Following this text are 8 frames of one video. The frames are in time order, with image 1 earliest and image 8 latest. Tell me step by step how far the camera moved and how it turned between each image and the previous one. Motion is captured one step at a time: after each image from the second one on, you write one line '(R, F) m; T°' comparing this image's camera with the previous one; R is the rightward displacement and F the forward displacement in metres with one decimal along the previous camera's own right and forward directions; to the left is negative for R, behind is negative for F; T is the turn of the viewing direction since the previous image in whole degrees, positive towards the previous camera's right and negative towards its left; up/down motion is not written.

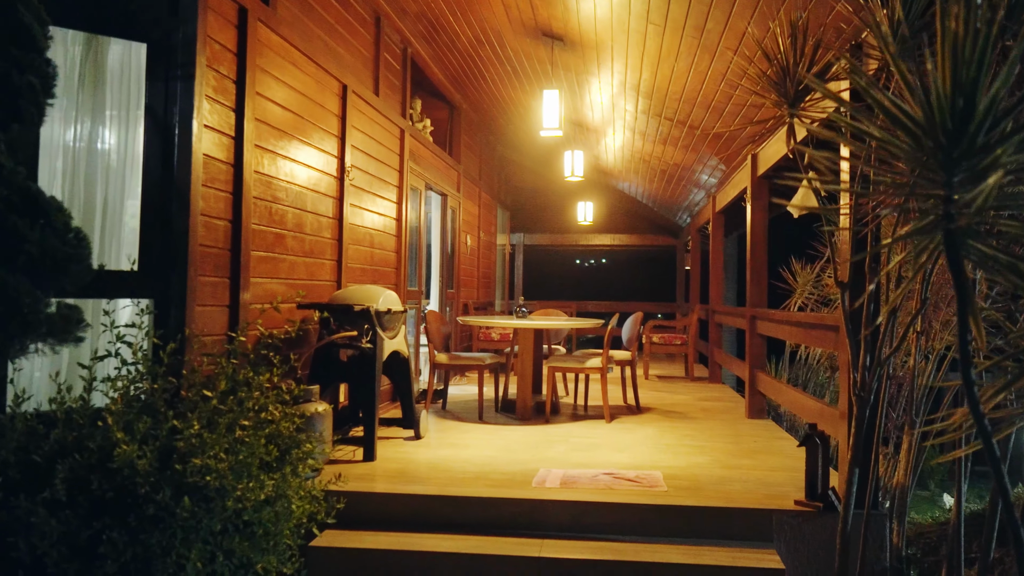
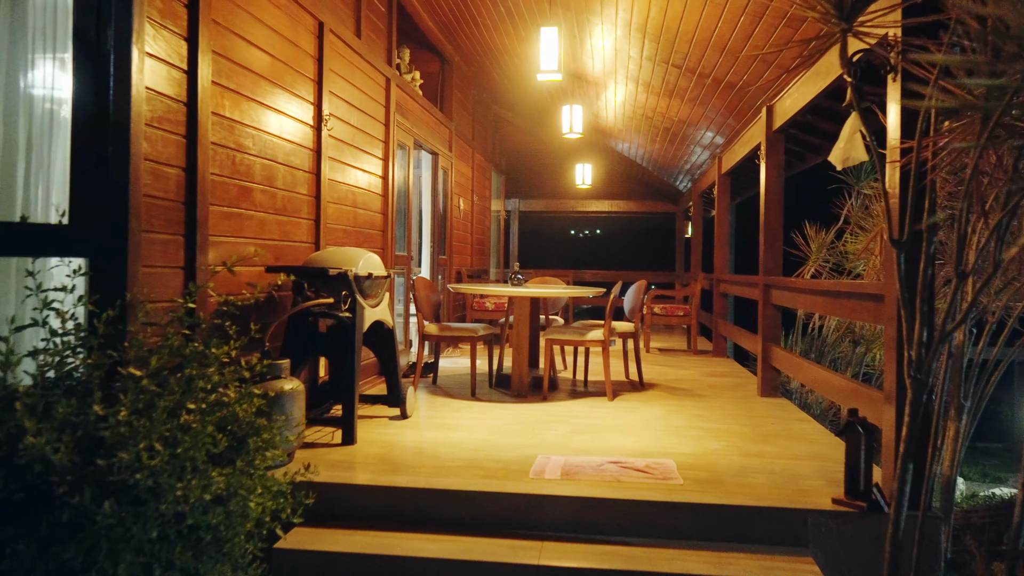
(0.0, +0.4) m; 0°
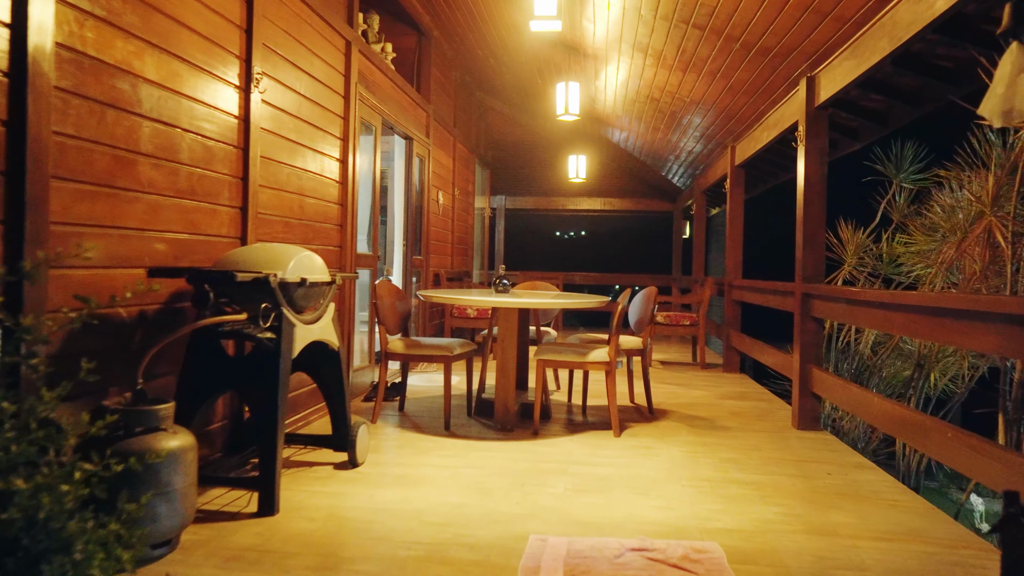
(0.0, +0.8) m; +1°
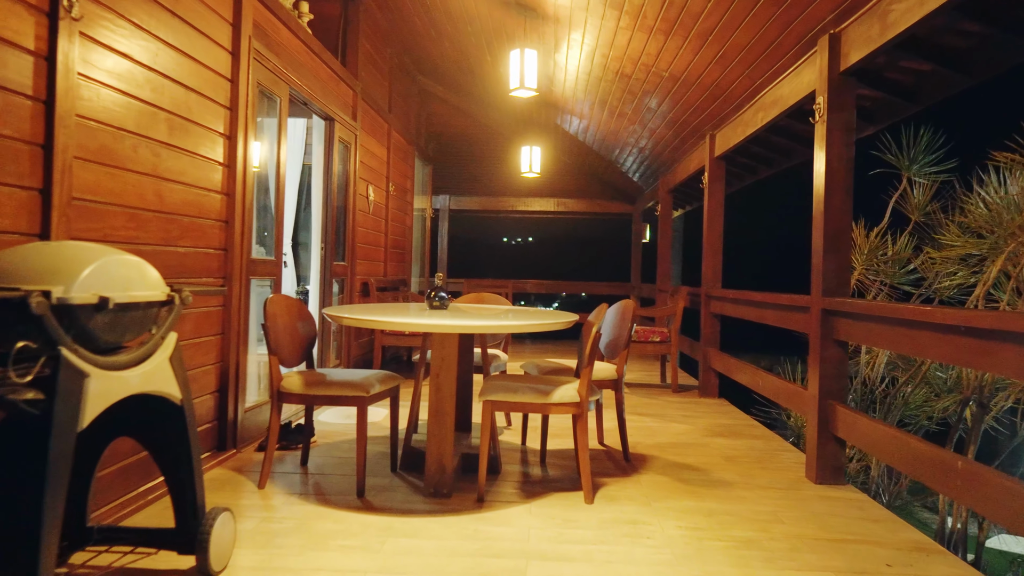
(0.0, +0.9) m; +3°
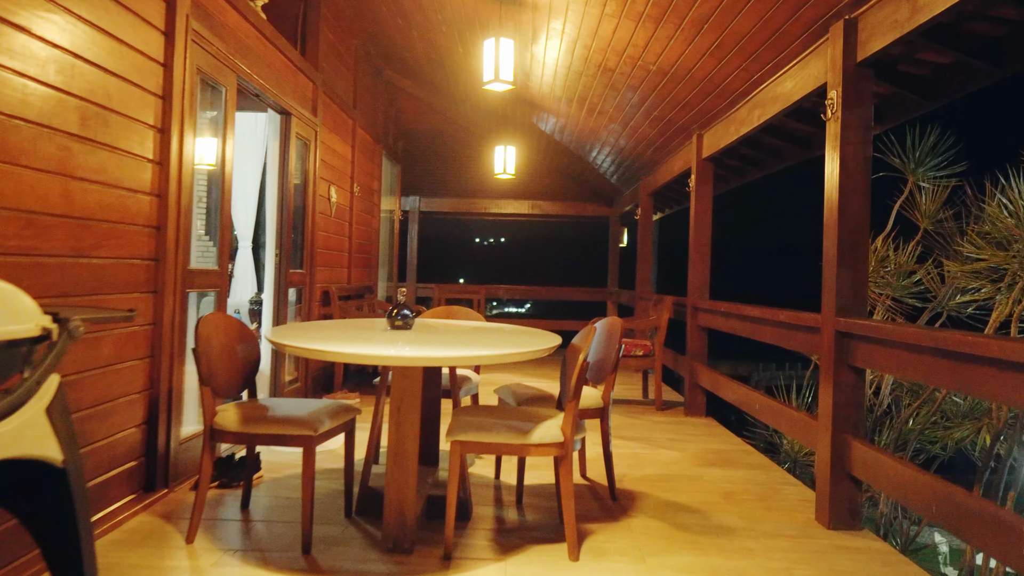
(0.0, +0.4) m; +2°
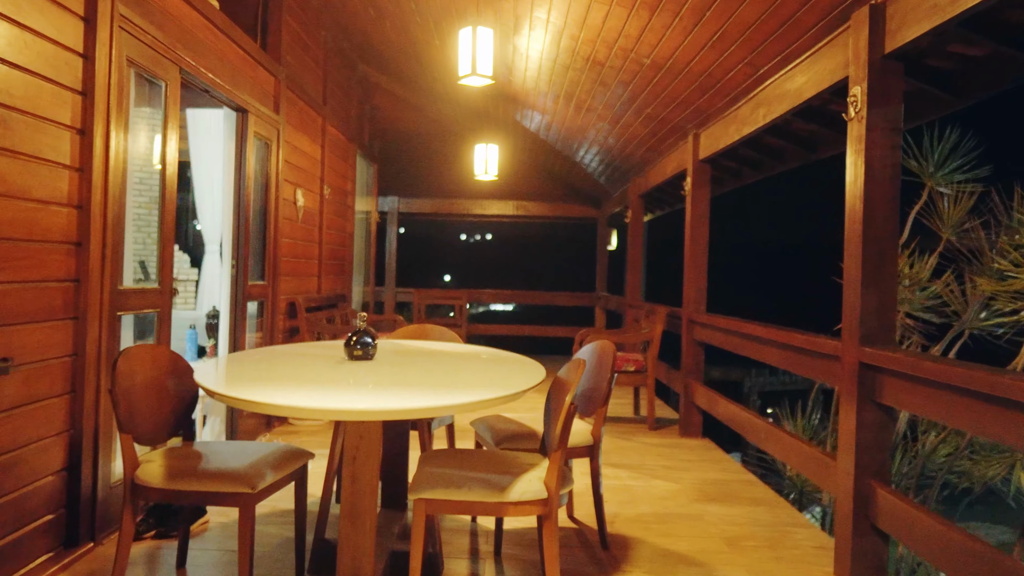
(0.0, +0.3) m; +1°
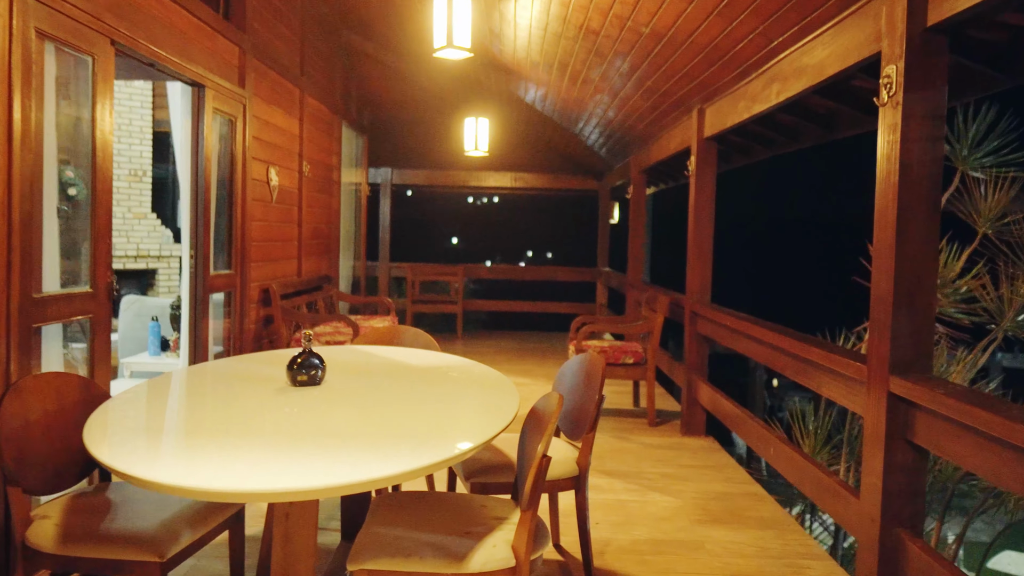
(+0.1, +0.3) m; -1°
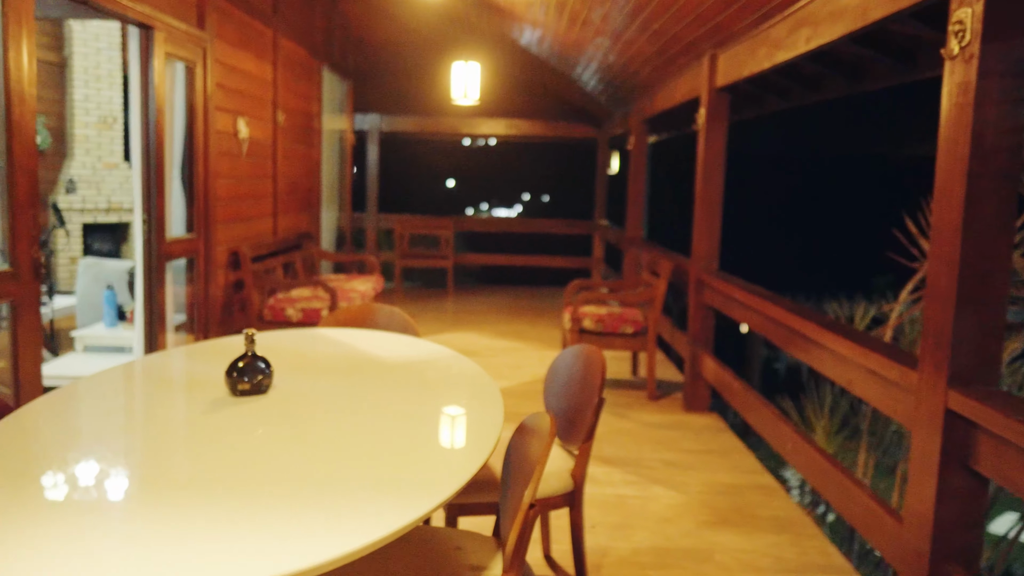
(0.0, +0.3) m; 0°
